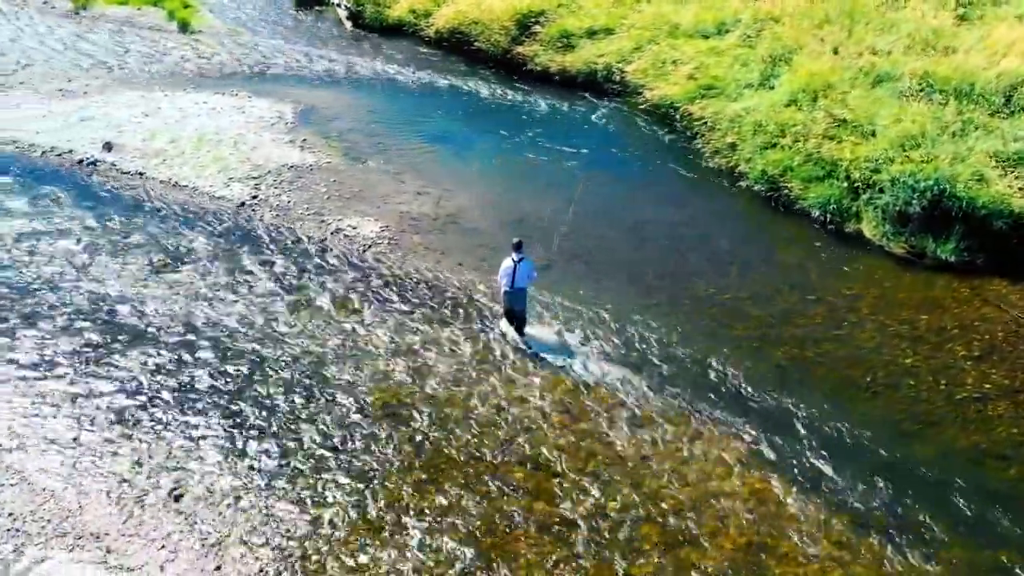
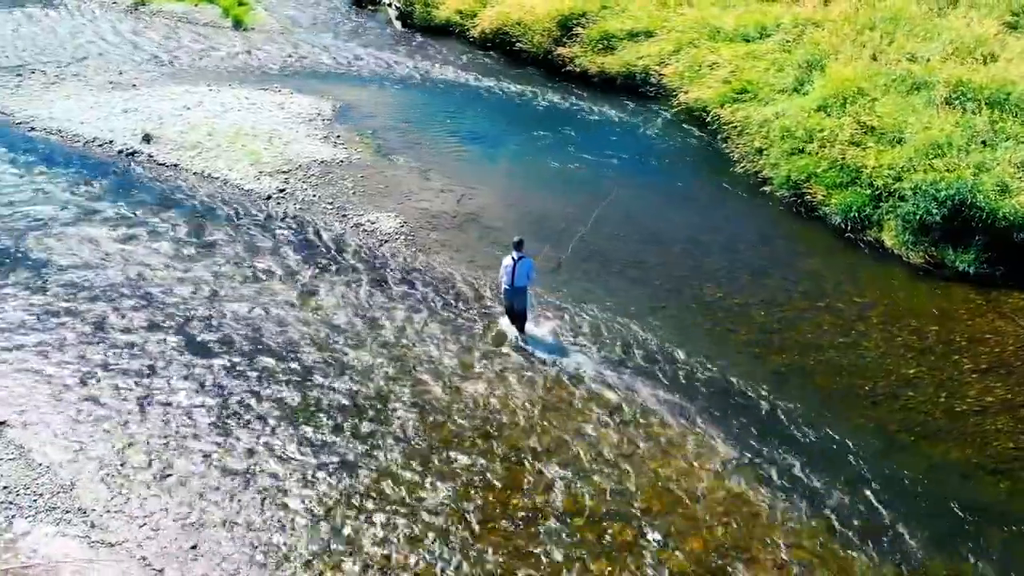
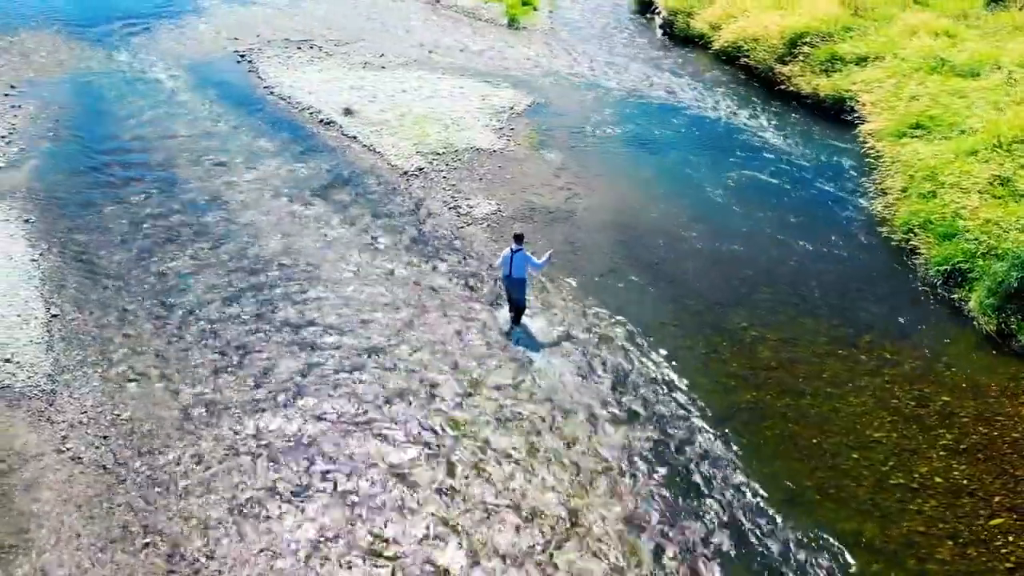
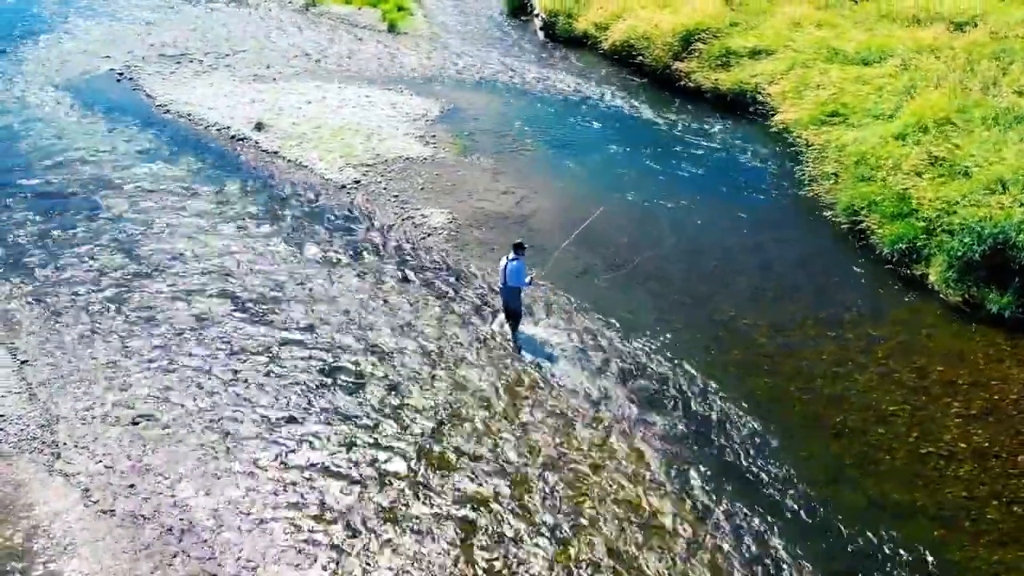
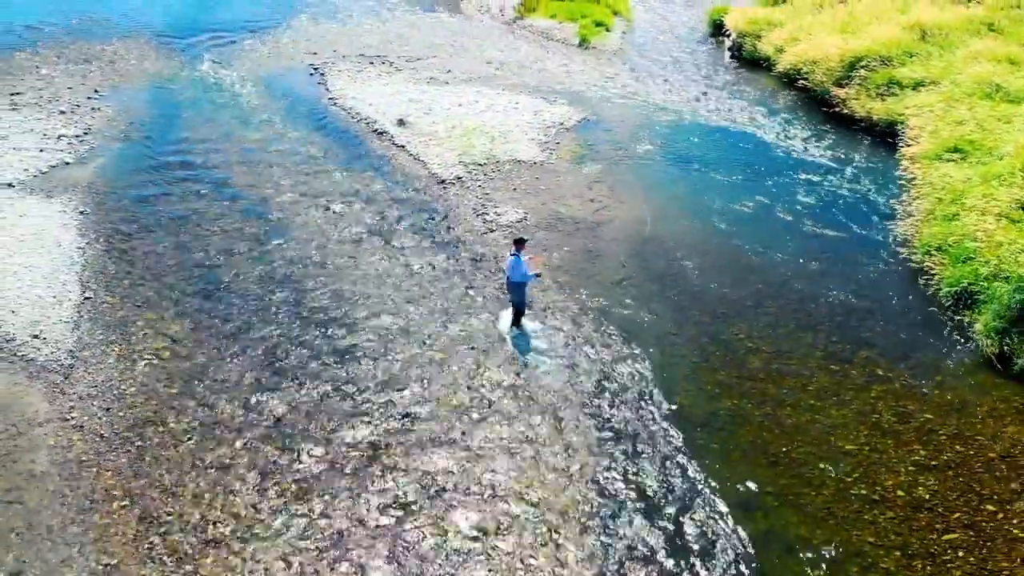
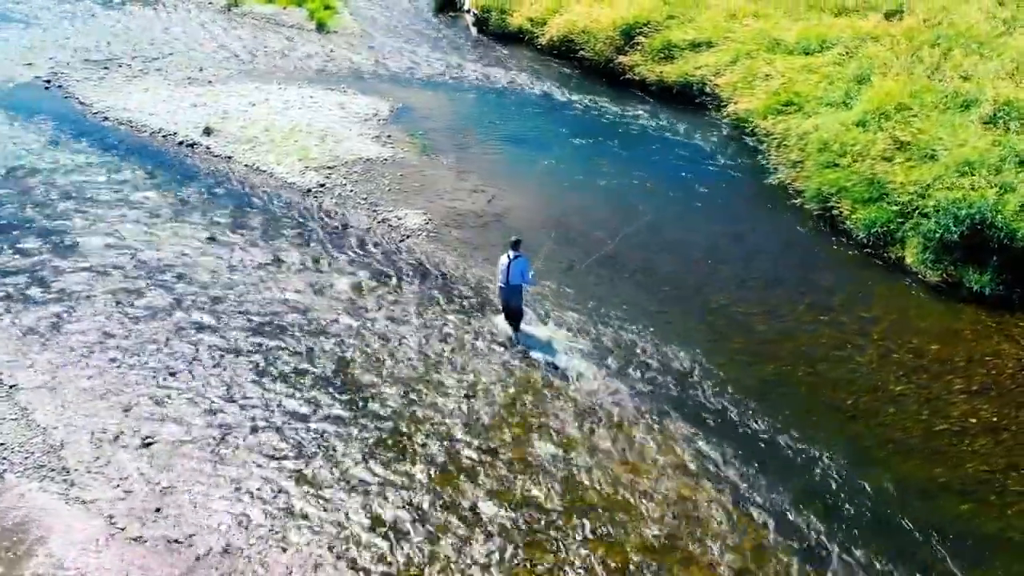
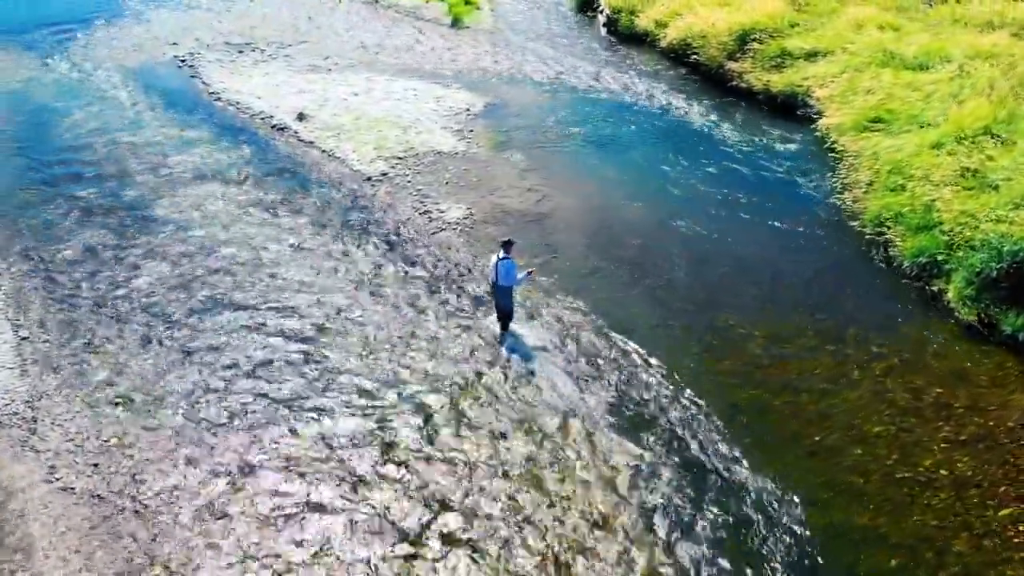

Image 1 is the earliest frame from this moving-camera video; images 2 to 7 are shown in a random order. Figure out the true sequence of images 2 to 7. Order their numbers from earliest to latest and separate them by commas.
2, 6, 4, 7, 3, 5
